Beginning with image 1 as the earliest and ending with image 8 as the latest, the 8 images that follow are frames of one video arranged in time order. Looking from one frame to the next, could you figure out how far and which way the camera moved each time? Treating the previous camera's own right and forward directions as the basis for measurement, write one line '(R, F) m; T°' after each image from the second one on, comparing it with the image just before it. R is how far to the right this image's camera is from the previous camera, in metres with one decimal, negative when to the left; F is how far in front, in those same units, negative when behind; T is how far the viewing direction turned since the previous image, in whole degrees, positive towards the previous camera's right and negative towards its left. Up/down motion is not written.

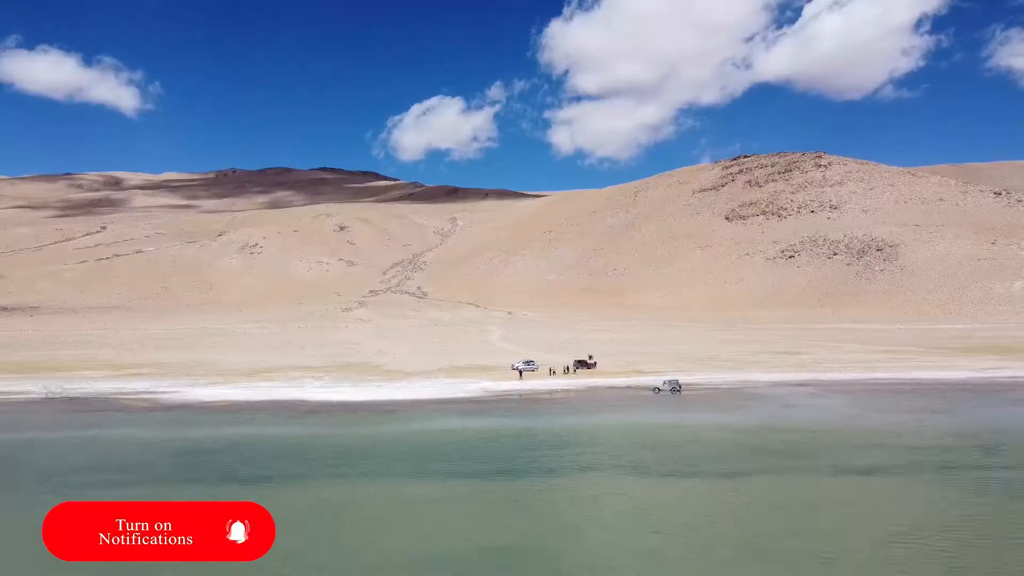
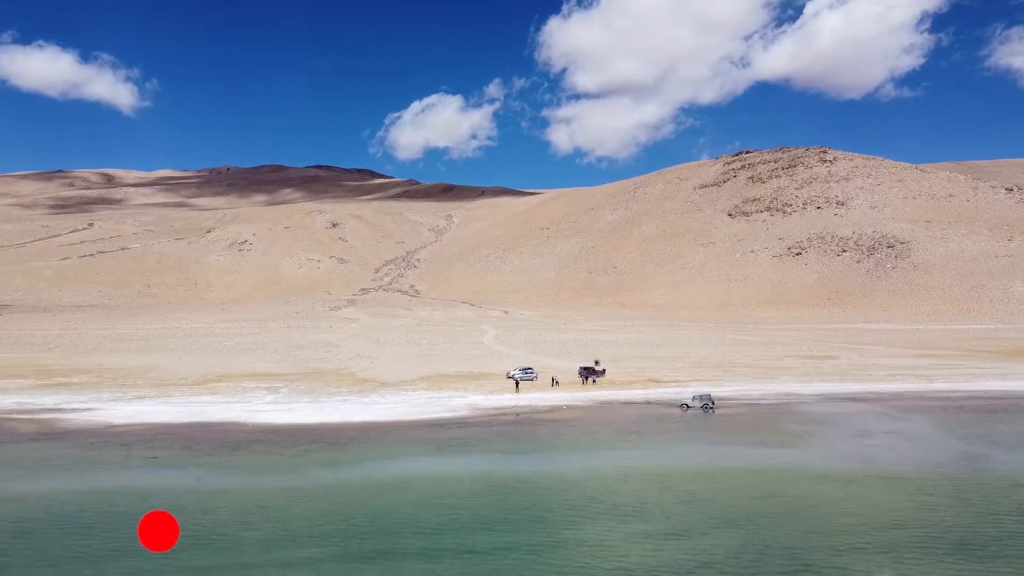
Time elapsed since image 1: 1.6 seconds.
(+0.1, +5.3) m; 0°
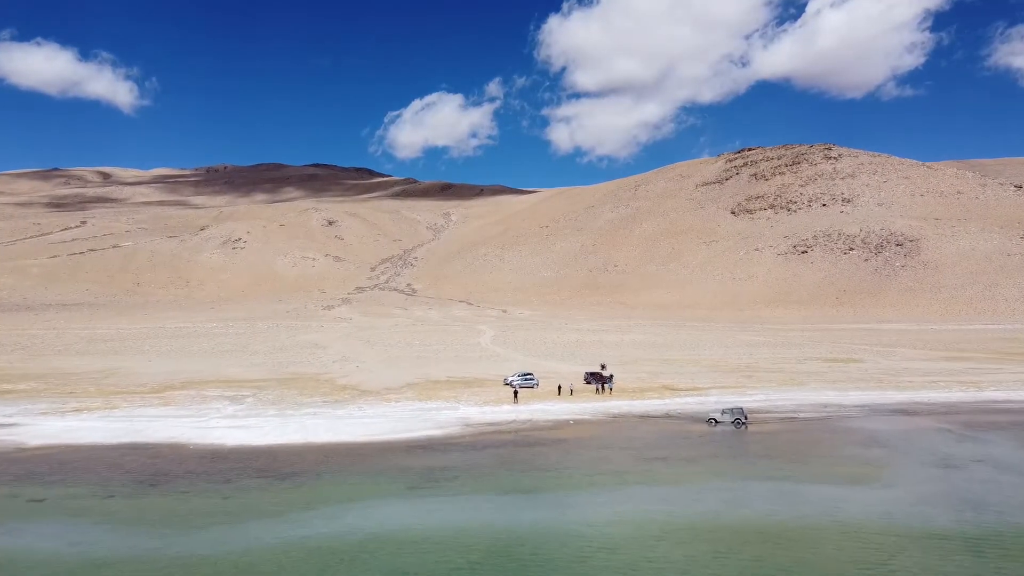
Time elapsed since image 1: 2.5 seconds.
(0.0, +3.4) m; 0°
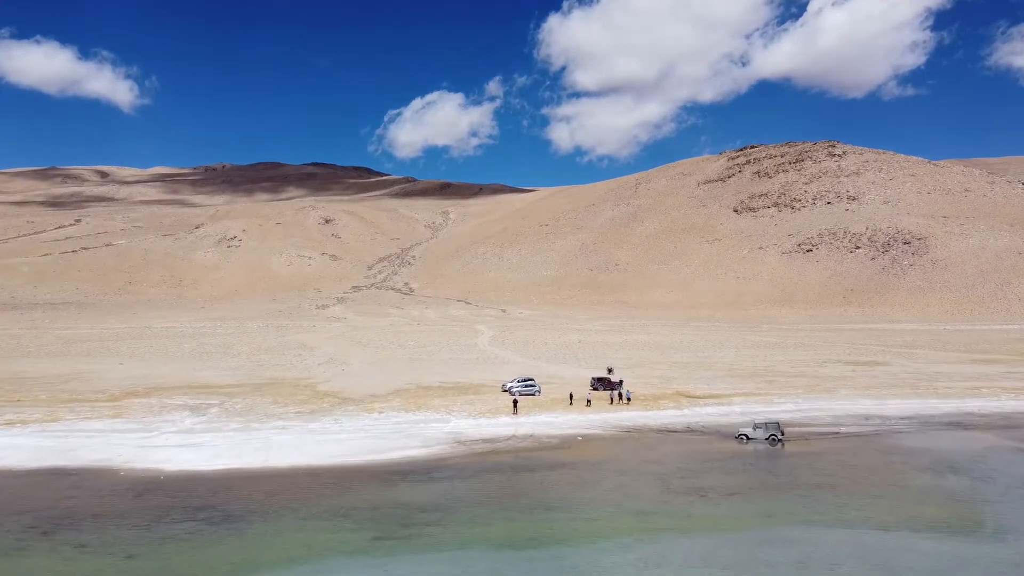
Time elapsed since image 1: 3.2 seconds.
(0.0, +2.7) m; 0°
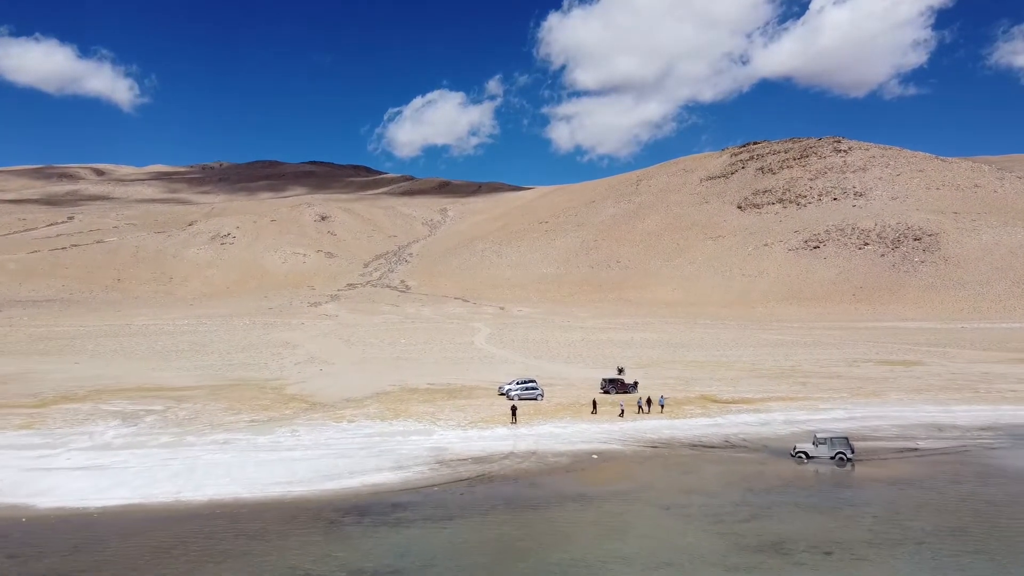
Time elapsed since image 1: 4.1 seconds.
(0.0, +3.5) m; 0°
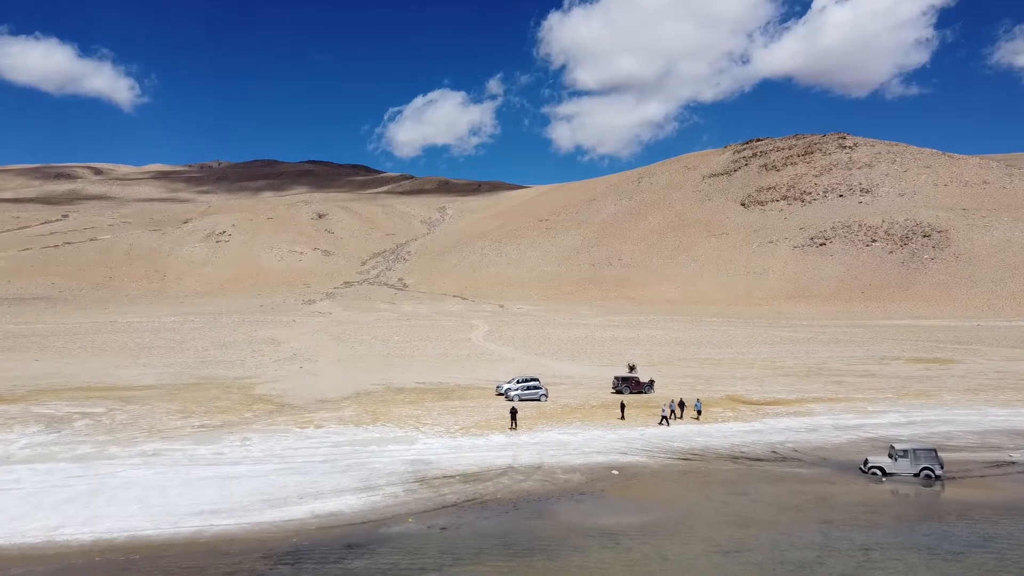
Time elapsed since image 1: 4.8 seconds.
(0.0, +2.7) m; 0°
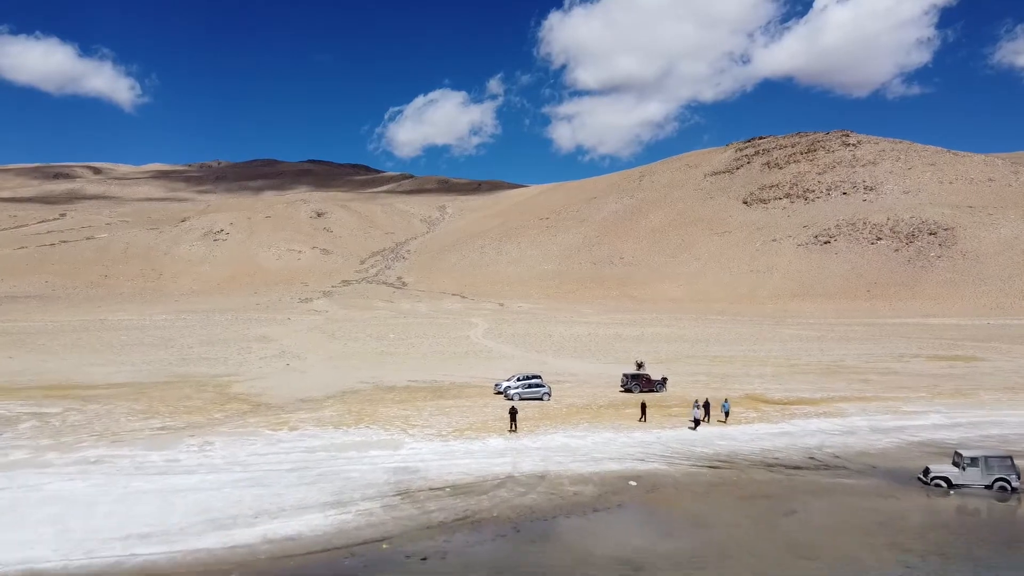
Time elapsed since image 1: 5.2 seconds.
(0.0, +1.6) m; 0°
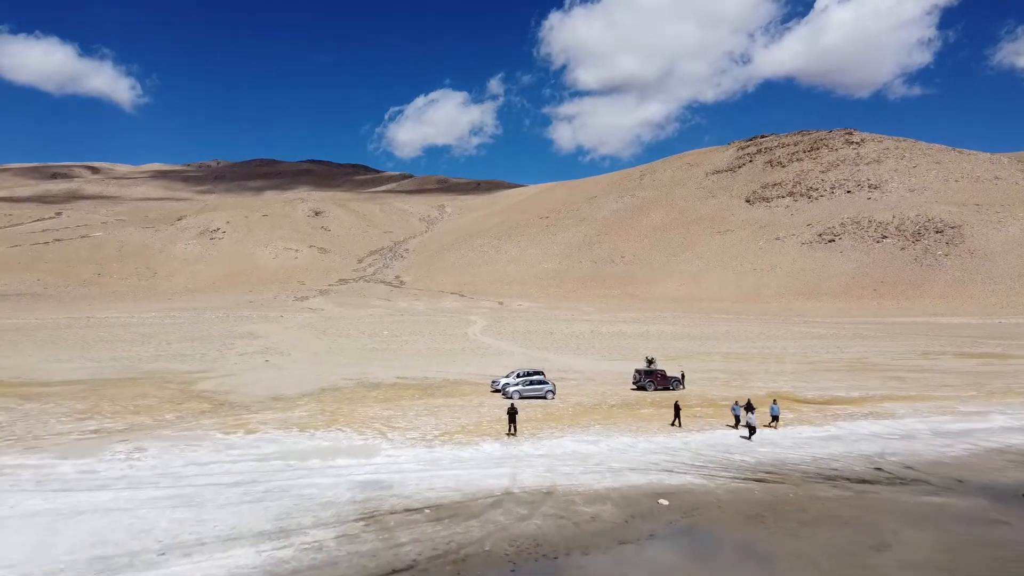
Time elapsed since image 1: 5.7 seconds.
(0.0, +2.0) m; 0°
